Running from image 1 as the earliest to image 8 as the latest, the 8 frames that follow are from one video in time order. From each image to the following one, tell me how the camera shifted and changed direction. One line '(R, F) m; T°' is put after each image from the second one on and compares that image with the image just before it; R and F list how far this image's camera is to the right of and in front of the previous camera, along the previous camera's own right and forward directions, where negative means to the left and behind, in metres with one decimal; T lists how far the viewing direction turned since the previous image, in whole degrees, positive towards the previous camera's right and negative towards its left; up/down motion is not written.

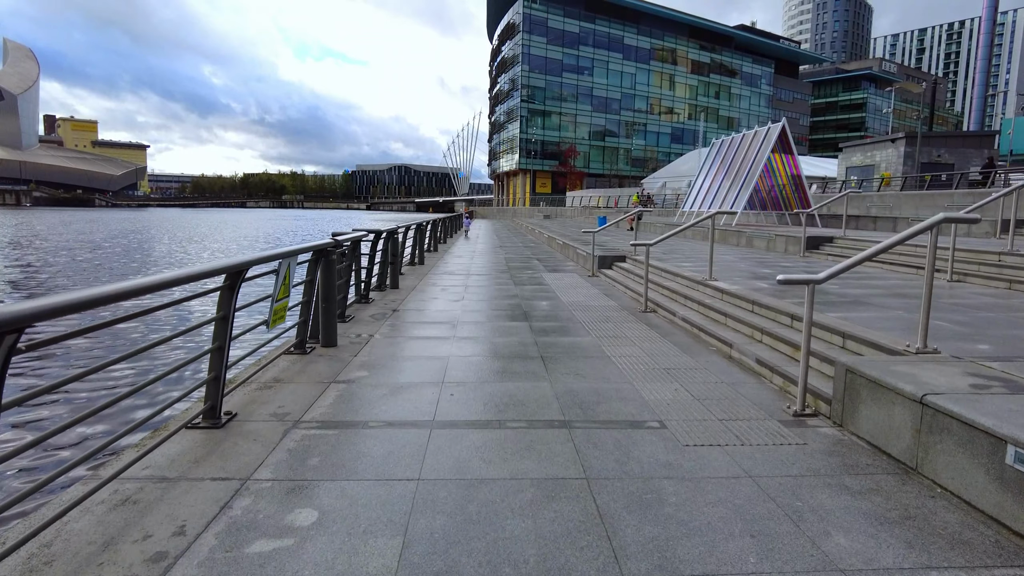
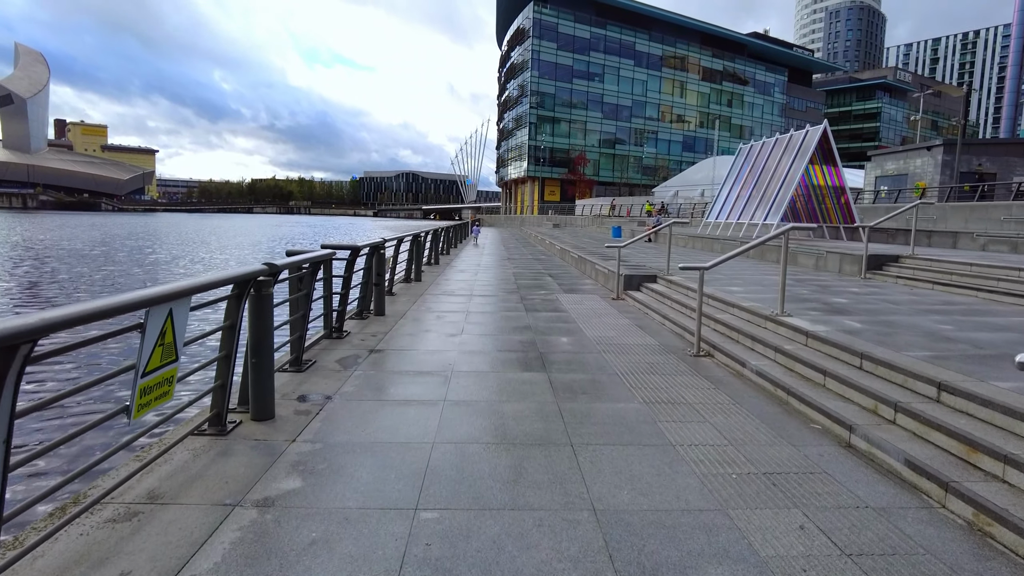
(-0.1, +1.8) m; -1°
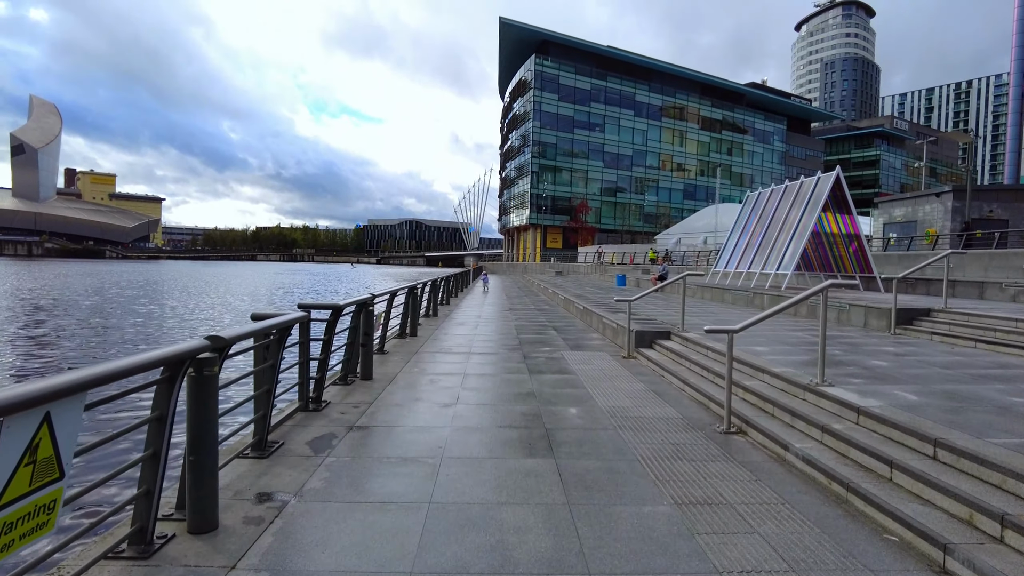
(0.0, +0.8) m; 0°
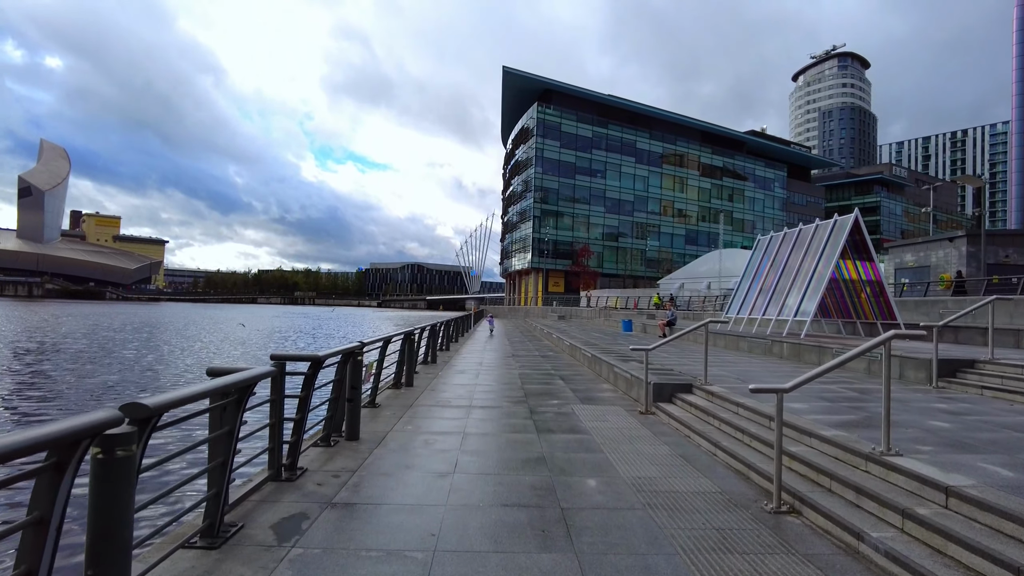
(-0.1, +0.8) m; 0°
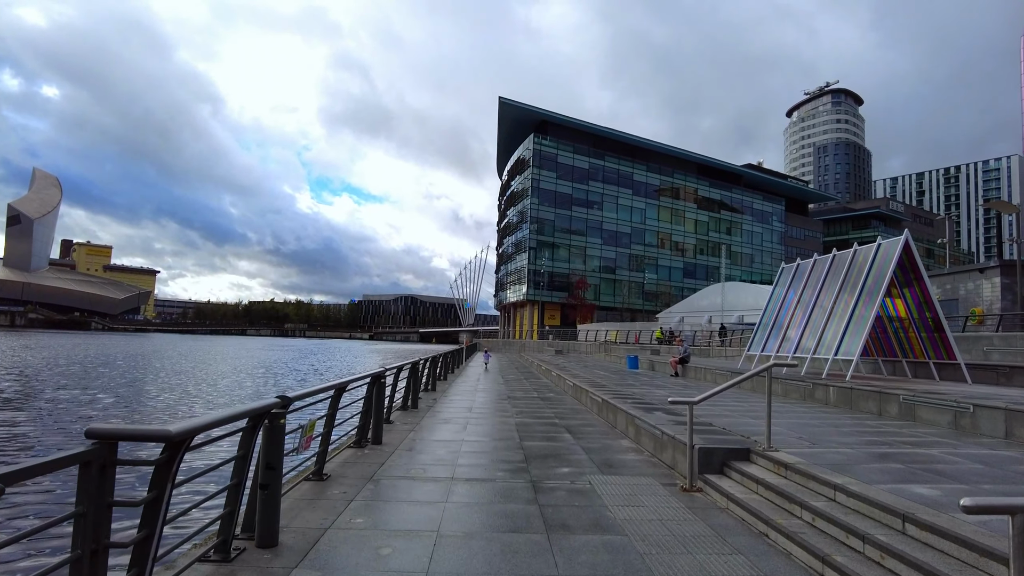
(0.0, +2.2) m; 0°
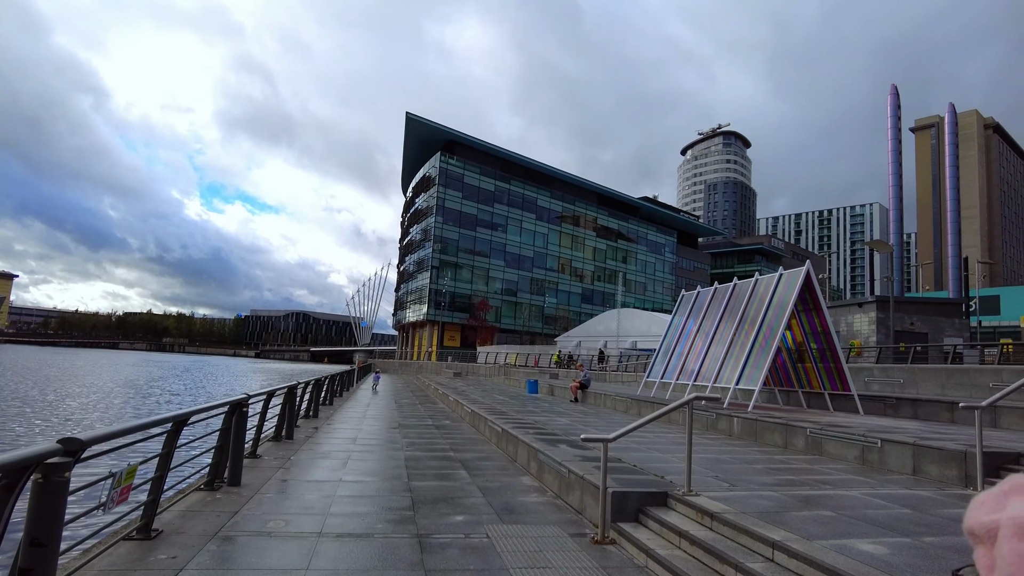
(+0.1, +1.0) m; +9°
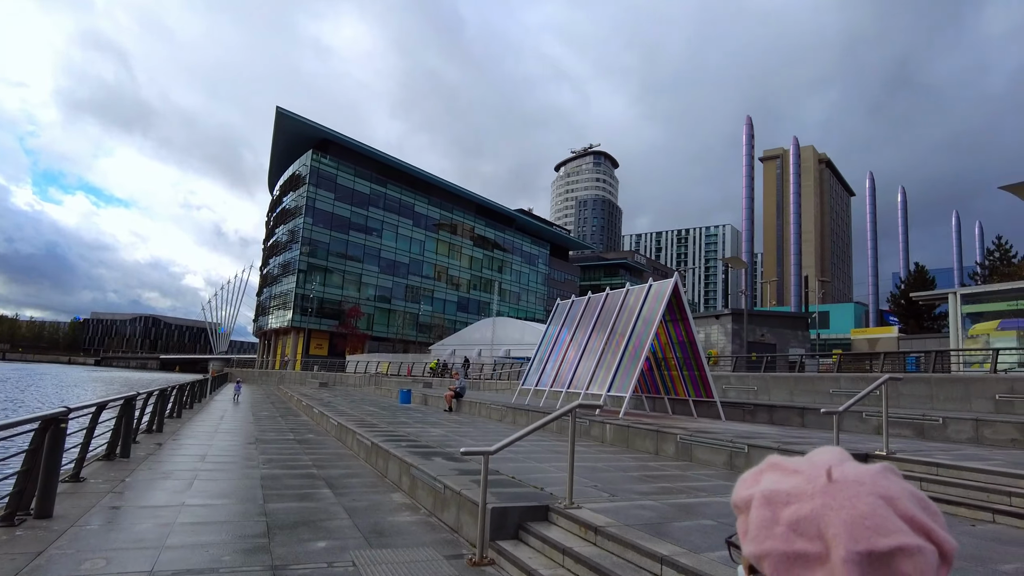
(0.0, +0.4) m; +11°
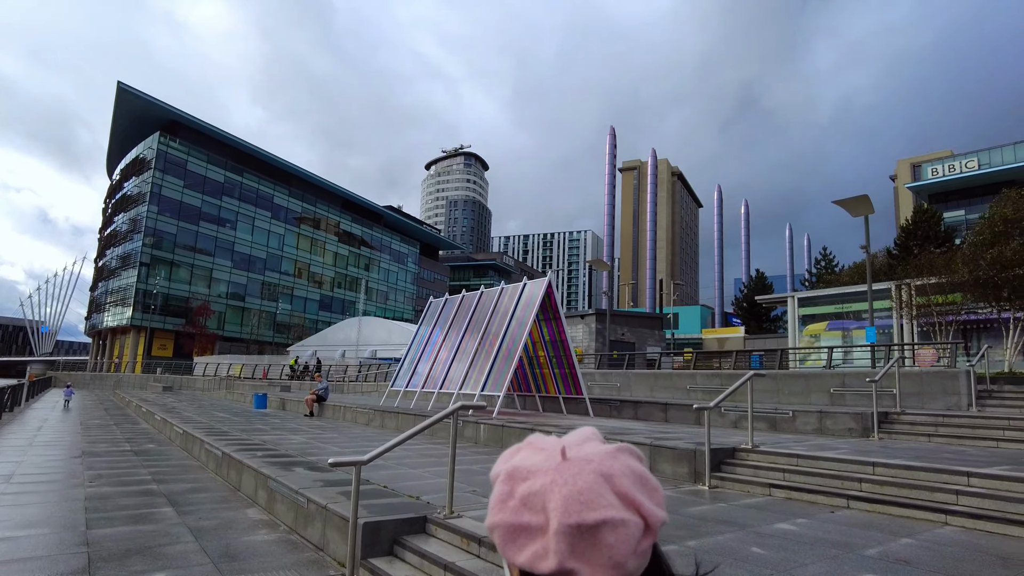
(-0.1, +0.4) m; +12°
